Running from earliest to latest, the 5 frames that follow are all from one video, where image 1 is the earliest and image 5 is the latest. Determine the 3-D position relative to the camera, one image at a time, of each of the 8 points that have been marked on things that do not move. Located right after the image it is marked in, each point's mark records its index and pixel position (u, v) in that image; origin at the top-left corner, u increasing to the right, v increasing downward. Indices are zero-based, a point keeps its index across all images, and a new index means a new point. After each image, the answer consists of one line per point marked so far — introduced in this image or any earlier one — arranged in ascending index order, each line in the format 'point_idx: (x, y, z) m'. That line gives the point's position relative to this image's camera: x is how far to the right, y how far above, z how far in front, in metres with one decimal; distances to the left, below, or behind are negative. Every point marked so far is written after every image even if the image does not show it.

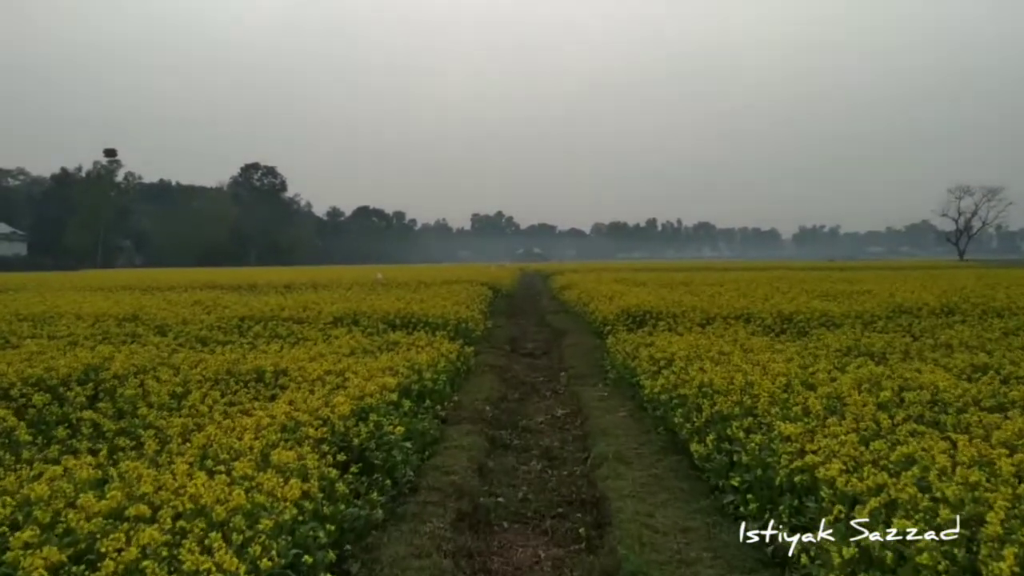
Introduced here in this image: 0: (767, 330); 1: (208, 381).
0: (+4.1, -0.7, +14.7) m
1: (-3.2, -1.0, +9.5) m
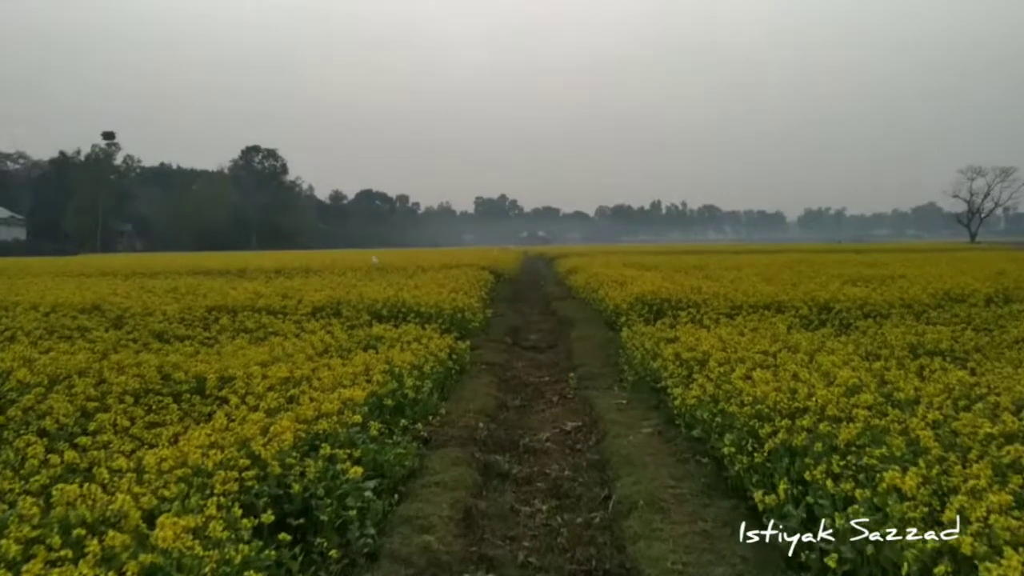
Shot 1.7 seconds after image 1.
0: (+4.1, -0.5, +12.8) m
1: (-3.2, -0.9, +7.7) m
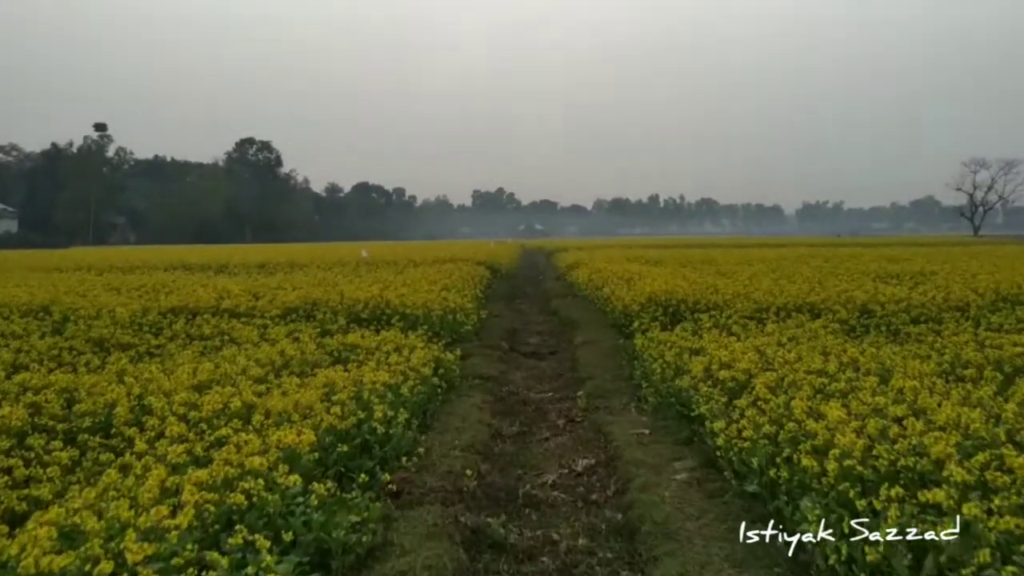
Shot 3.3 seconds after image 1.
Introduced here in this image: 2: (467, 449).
0: (+4.1, -0.5, +11.1) m
1: (-3.2, -0.9, +5.9) m
2: (-0.3, -1.2, +7.1) m
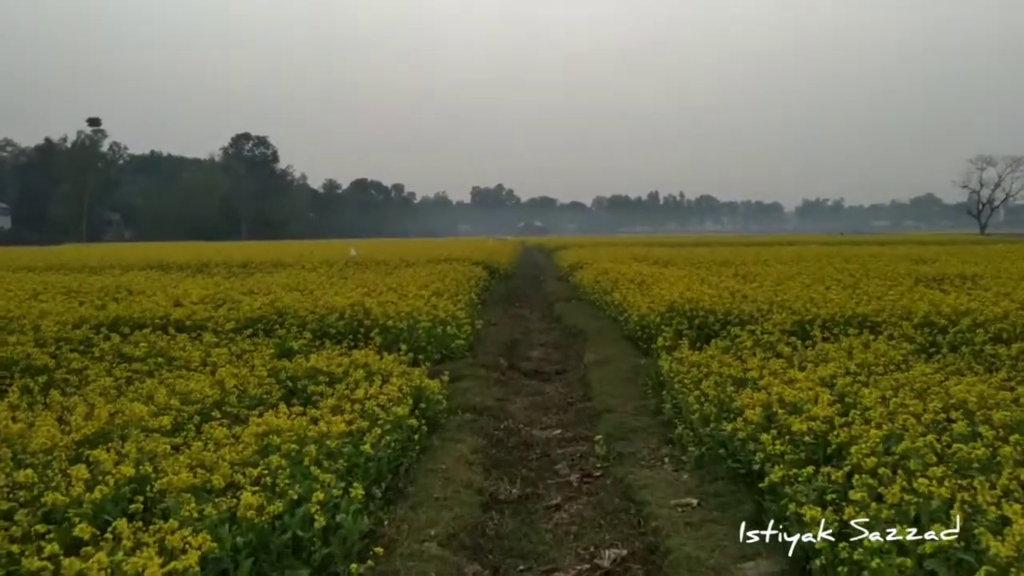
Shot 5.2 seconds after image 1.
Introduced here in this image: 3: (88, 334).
0: (+4.1, -0.6, +9.1) m
1: (-3.2, -1.0, +3.9) m
2: (-0.3, -1.4, +5.1) m
3: (-4.9, -0.5, +10.6) m
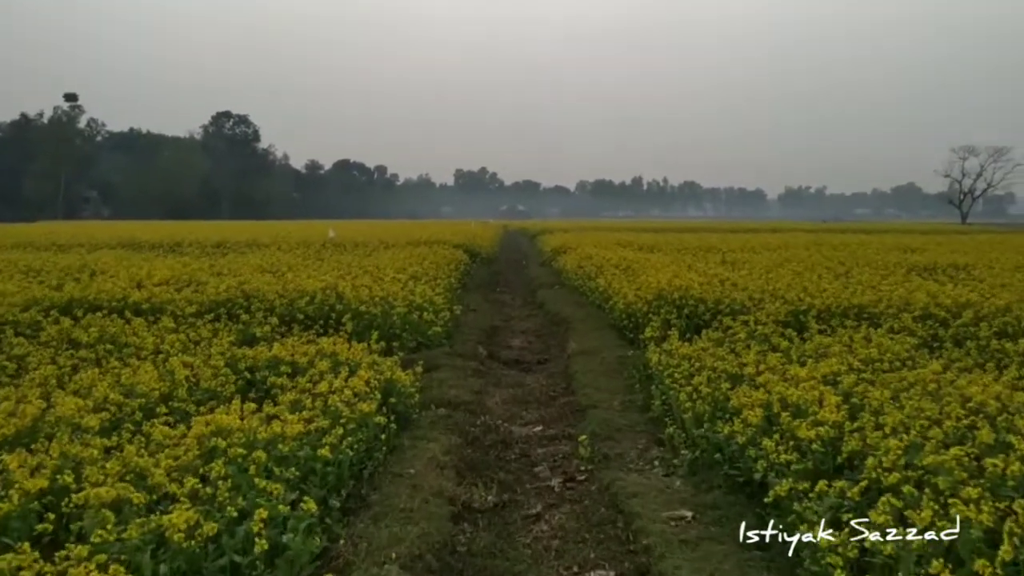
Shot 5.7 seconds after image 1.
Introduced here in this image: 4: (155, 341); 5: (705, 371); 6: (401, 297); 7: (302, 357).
0: (+3.9, -0.6, +8.5) m
1: (-3.3, -1.0, +3.2) m
2: (-0.5, -1.3, +4.5) m
3: (-5.1, -0.3, +9.9) m
4: (-3.3, -0.5, +8.5) m
5: (+1.6, -0.7, +7.7) m
6: (-1.5, -0.1, +12.2) m
7: (-1.8, -0.6, +7.9) m
